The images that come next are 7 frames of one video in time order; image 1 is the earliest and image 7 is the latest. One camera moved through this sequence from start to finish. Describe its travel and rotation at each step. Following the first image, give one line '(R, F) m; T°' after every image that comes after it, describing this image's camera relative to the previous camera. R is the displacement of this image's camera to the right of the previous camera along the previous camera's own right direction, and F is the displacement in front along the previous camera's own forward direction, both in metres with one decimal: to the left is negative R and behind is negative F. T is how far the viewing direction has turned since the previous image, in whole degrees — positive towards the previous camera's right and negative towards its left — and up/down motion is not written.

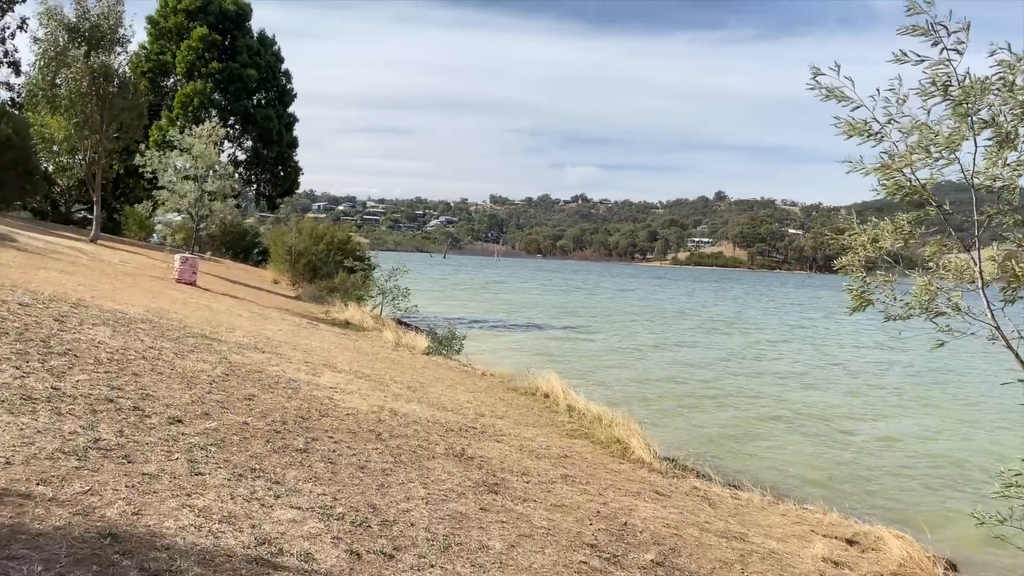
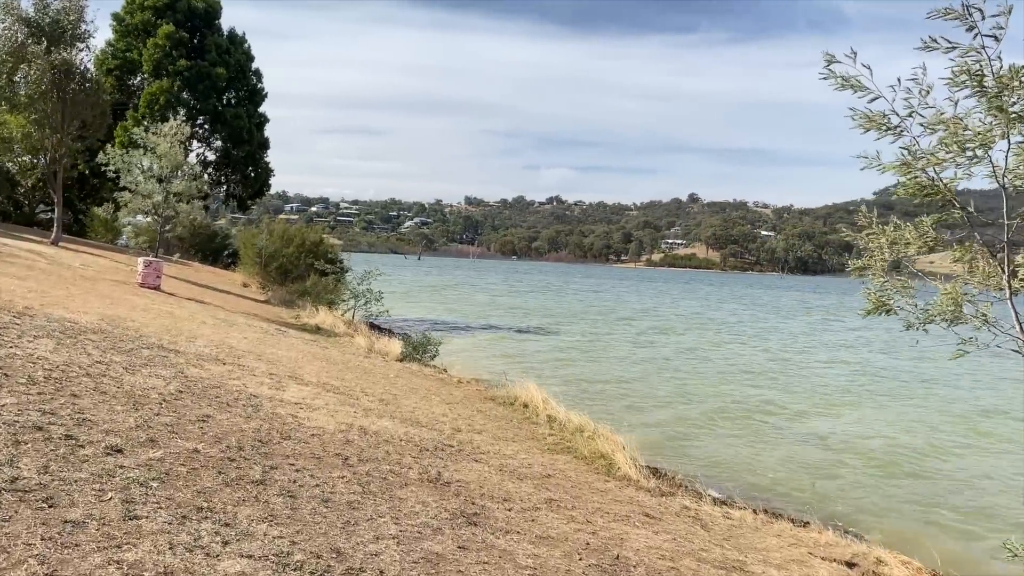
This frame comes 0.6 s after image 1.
(0.0, +0.5) m; +2°
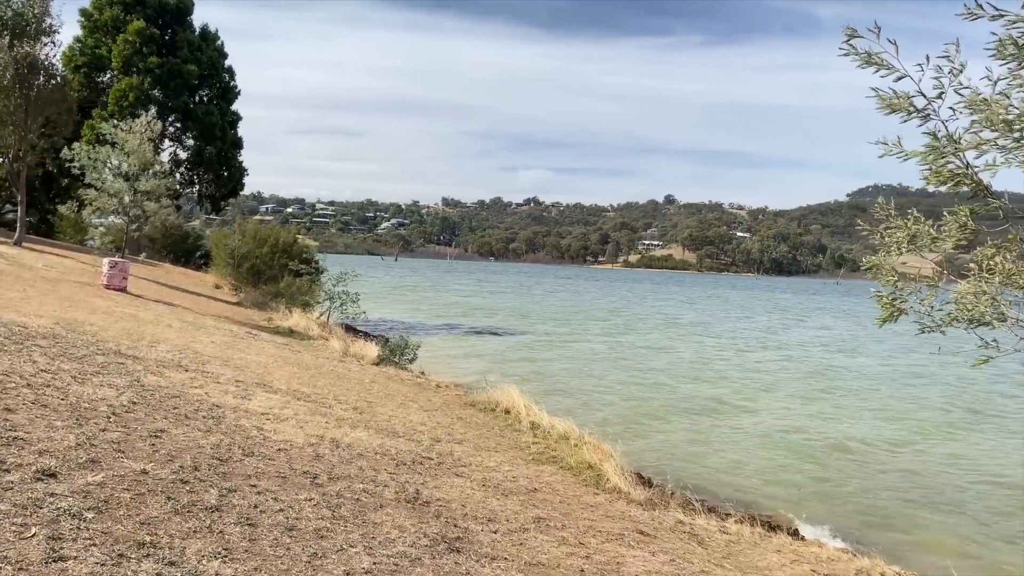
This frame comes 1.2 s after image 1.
(-0.1, +0.5) m; +2°
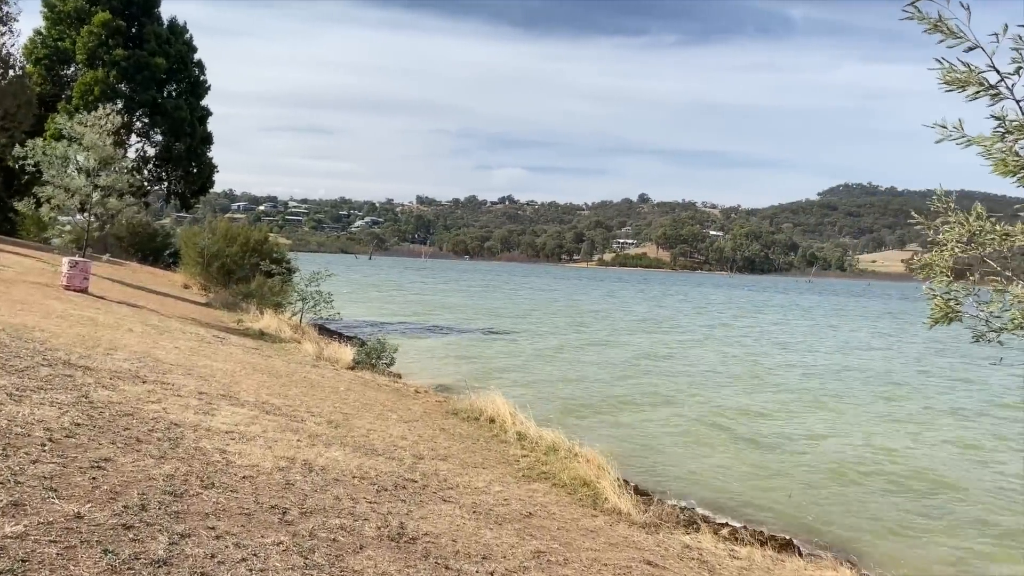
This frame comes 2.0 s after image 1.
(-0.1, +0.6) m; +2°
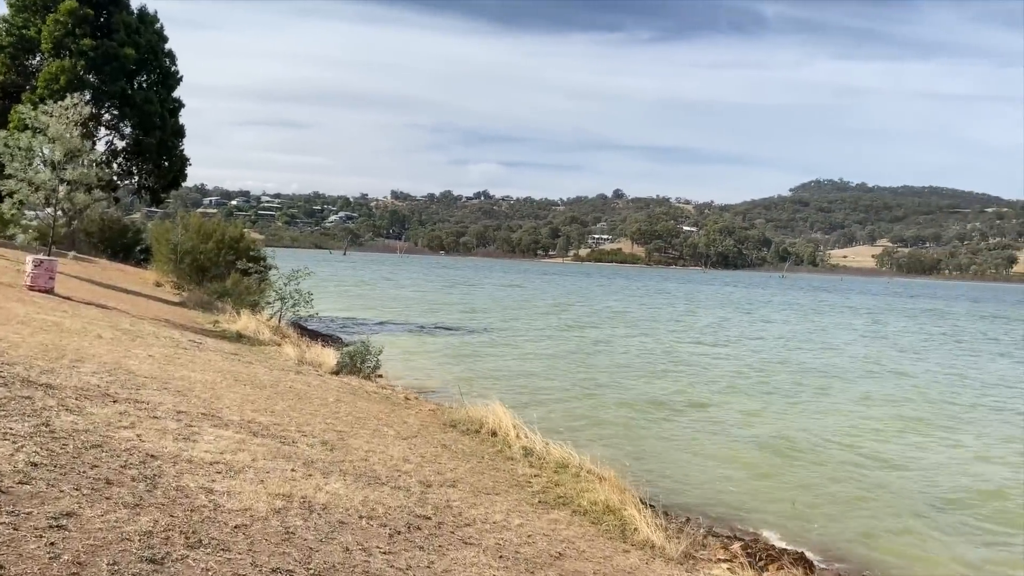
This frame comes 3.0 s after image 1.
(-0.4, +0.8) m; +2°
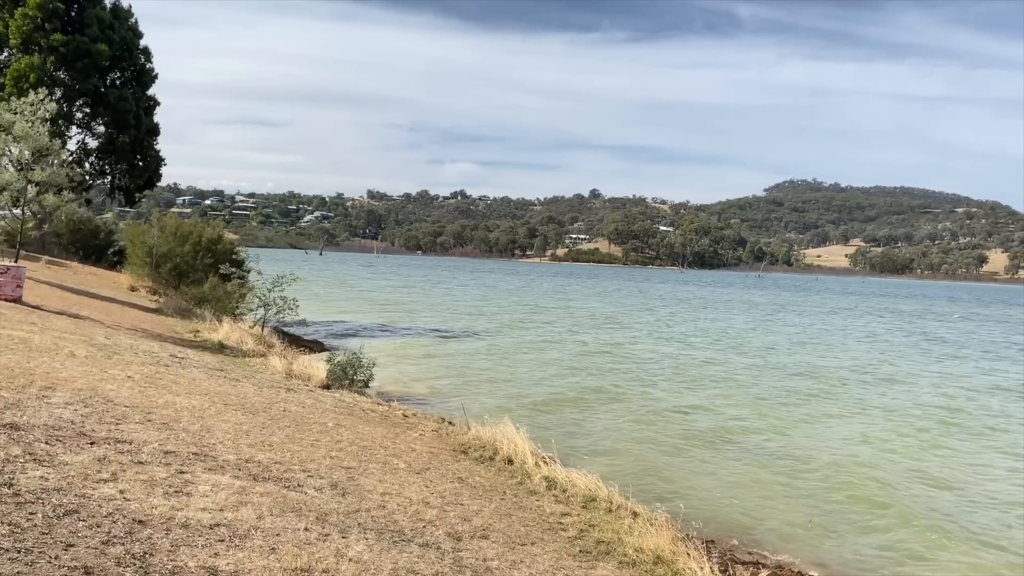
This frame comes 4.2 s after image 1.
(-0.5, +0.9) m; +2°
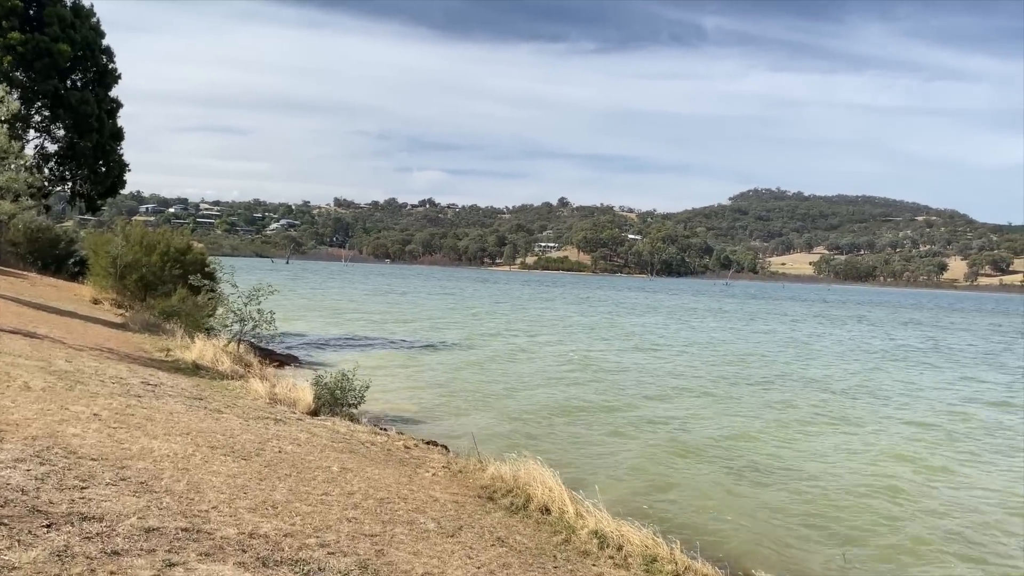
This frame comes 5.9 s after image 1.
(-0.8, +1.3) m; +2°
